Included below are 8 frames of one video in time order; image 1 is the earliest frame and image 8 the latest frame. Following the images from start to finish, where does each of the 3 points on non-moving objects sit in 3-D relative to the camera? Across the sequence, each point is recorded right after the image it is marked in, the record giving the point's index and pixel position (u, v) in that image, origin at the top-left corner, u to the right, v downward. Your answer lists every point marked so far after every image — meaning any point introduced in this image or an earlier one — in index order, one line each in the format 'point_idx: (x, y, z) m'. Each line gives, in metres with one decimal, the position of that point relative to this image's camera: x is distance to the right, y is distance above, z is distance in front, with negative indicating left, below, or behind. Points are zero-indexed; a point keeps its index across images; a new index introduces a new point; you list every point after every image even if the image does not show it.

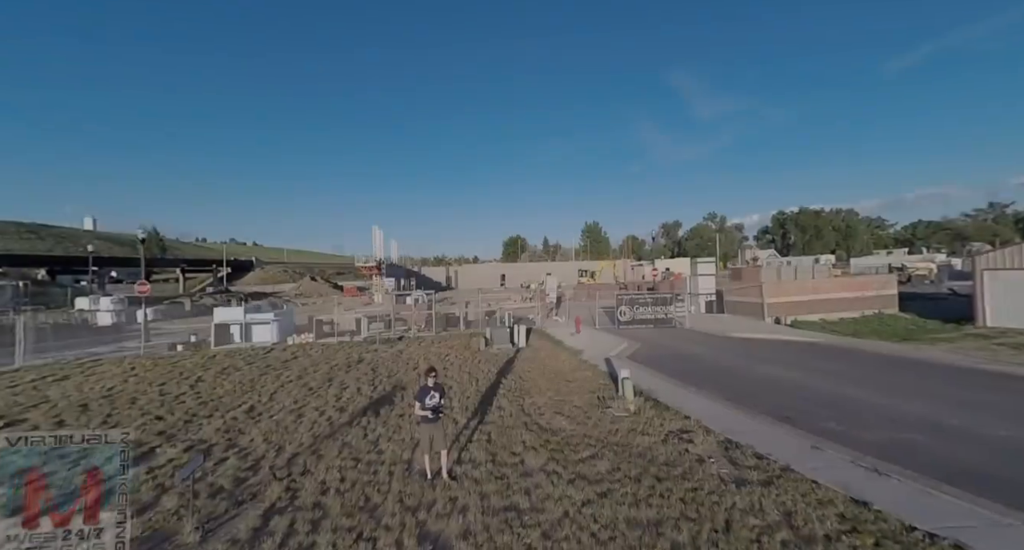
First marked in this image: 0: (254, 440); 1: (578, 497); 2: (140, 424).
0: (-3.0, -1.9, +4.6) m
1: (+0.5, -1.7, +3.1) m
2: (-4.6, -1.8, +5.0) m
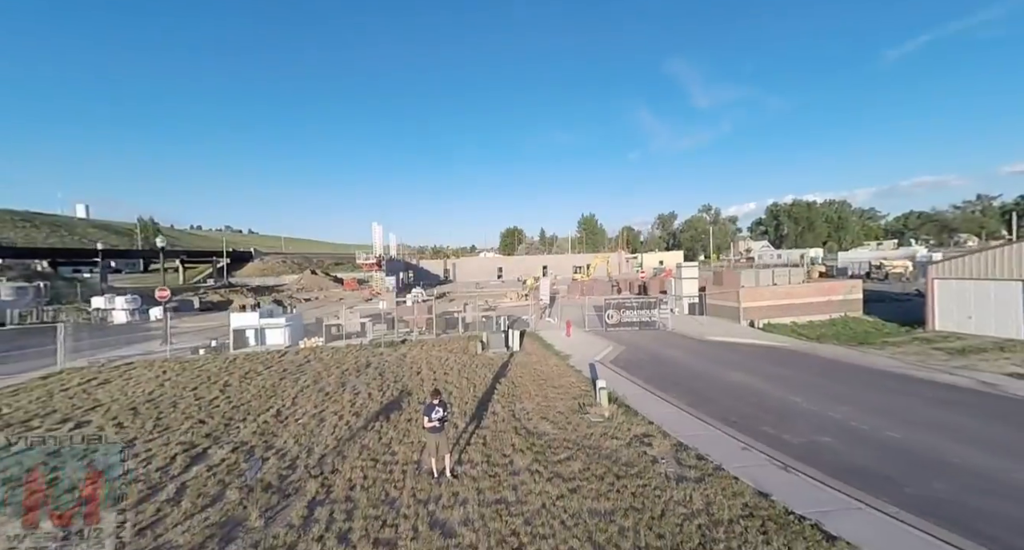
0: (-3.1, -2.3, +5.5) m
1: (+0.4, -2.2, +4.0) m
2: (-4.7, -2.2, +5.8) m
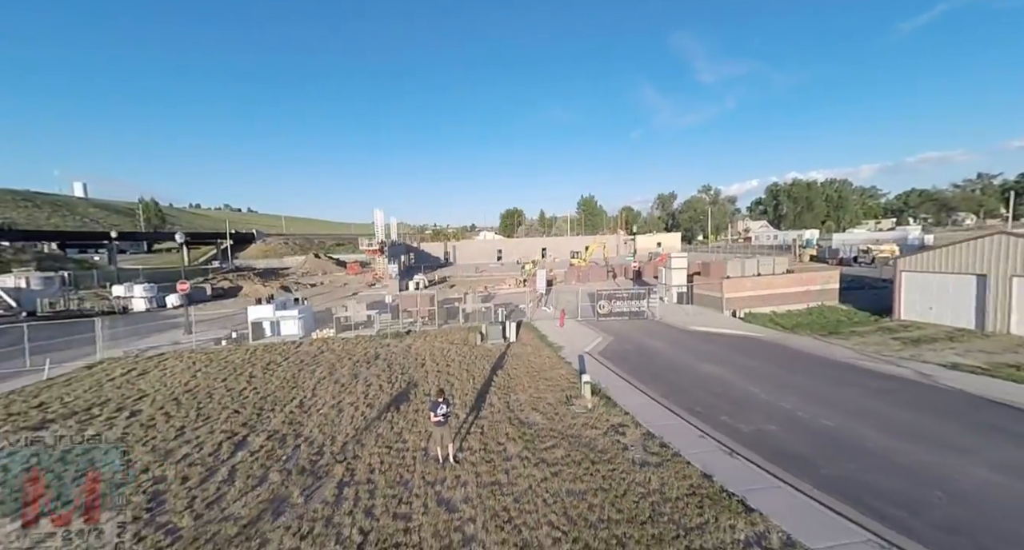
0: (-3.2, -2.5, +6.4) m
1: (+0.3, -2.4, +4.9) m
2: (-4.8, -2.4, +6.7) m
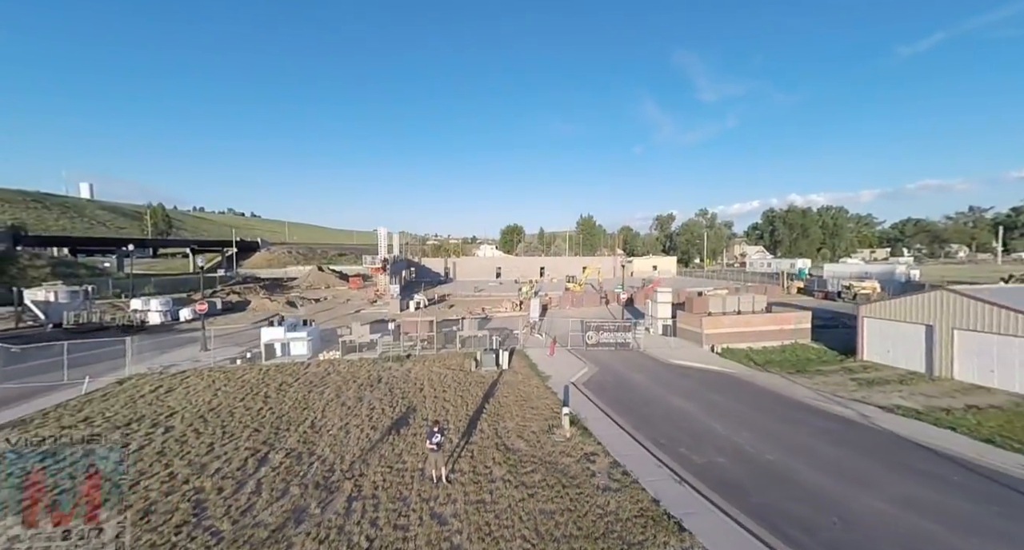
0: (-3.4, -3.2, +7.3) m
1: (+0.1, -3.2, +5.9) m
2: (-5.1, -3.0, +7.6) m
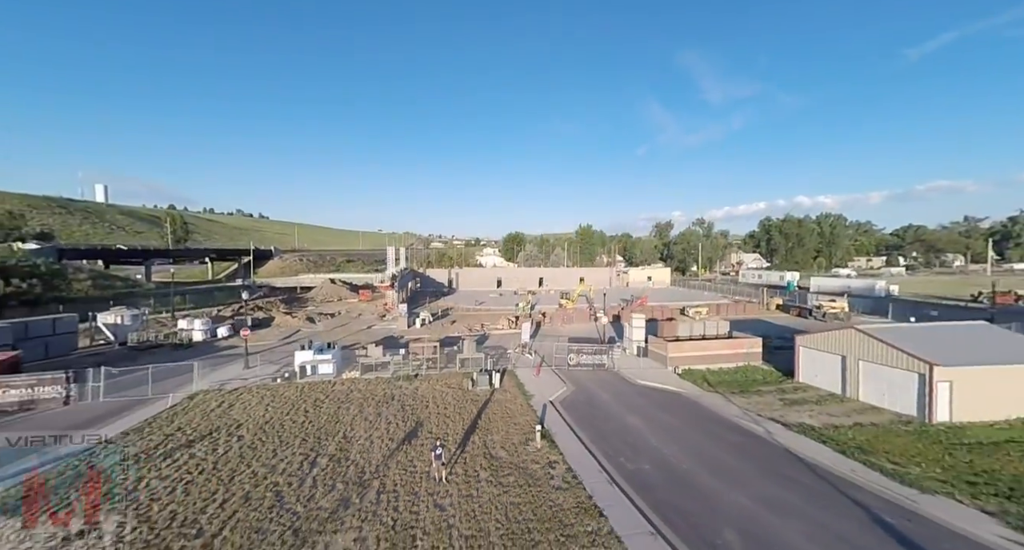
0: (-3.9, -4.4, +9.9) m
1: (-0.4, -4.5, +8.4) m
2: (-5.5, -4.3, +10.2) m
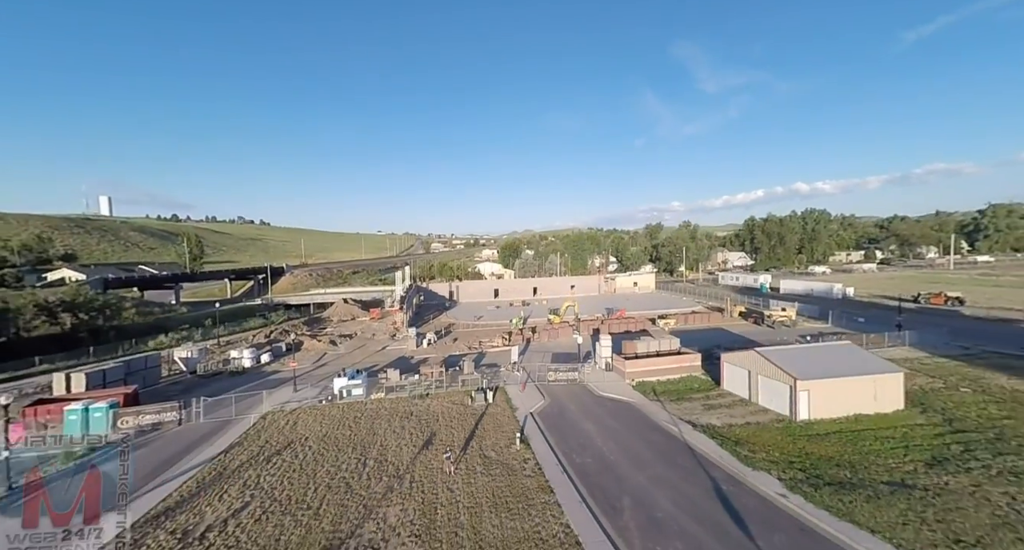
0: (-4.3, -6.6, +14.3) m
1: (-0.8, -6.5, +12.8) m
2: (-6.0, -6.5, +14.6) m
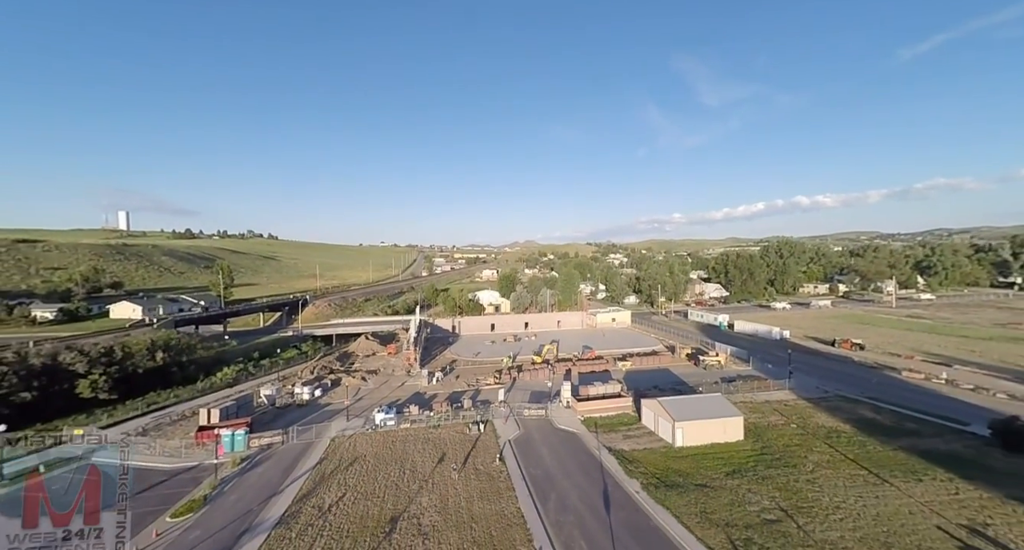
0: (-5.4, -11.3, +23.2) m
1: (-1.9, -11.2, +21.7) m
2: (-7.0, -11.2, +23.6) m
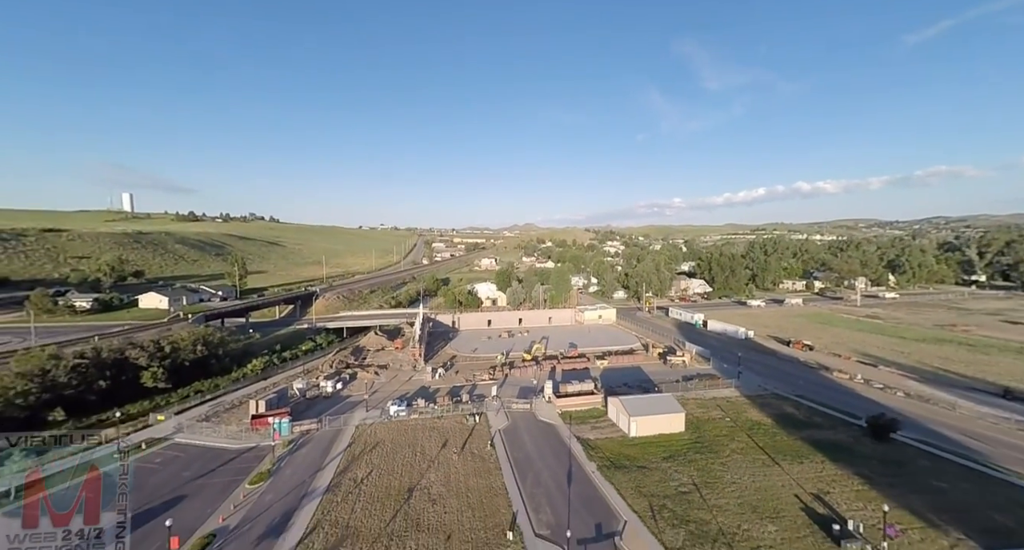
0: (-6.3, -13.1, +29.5) m
1: (-2.8, -13.1, +28.0) m
2: (-7.9, -12.9, +29.9) m
